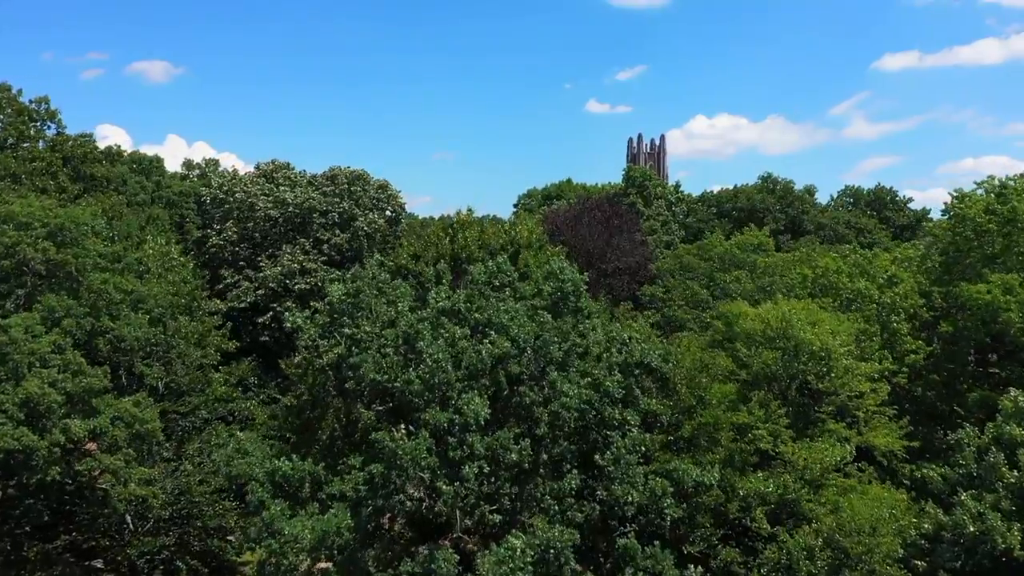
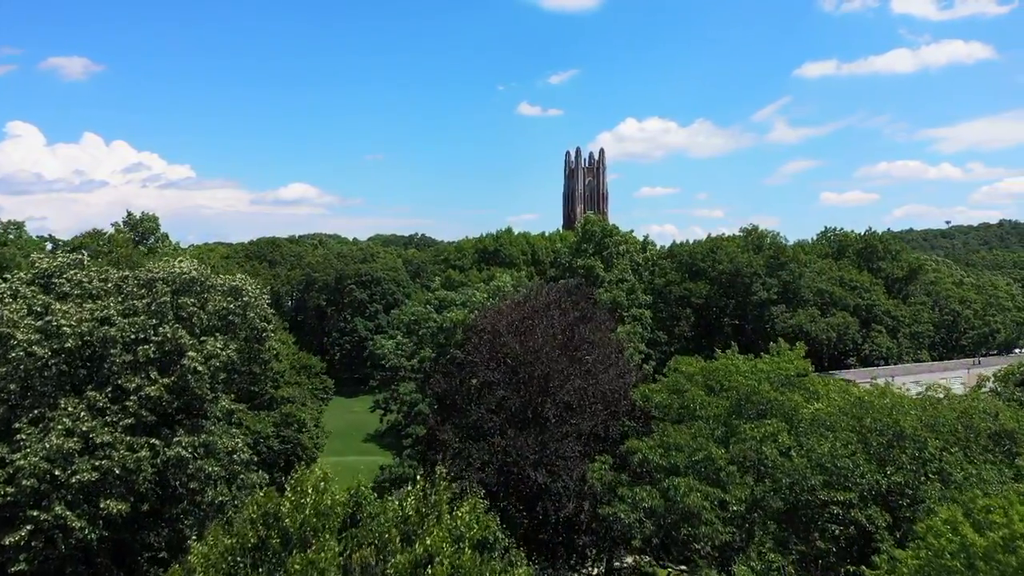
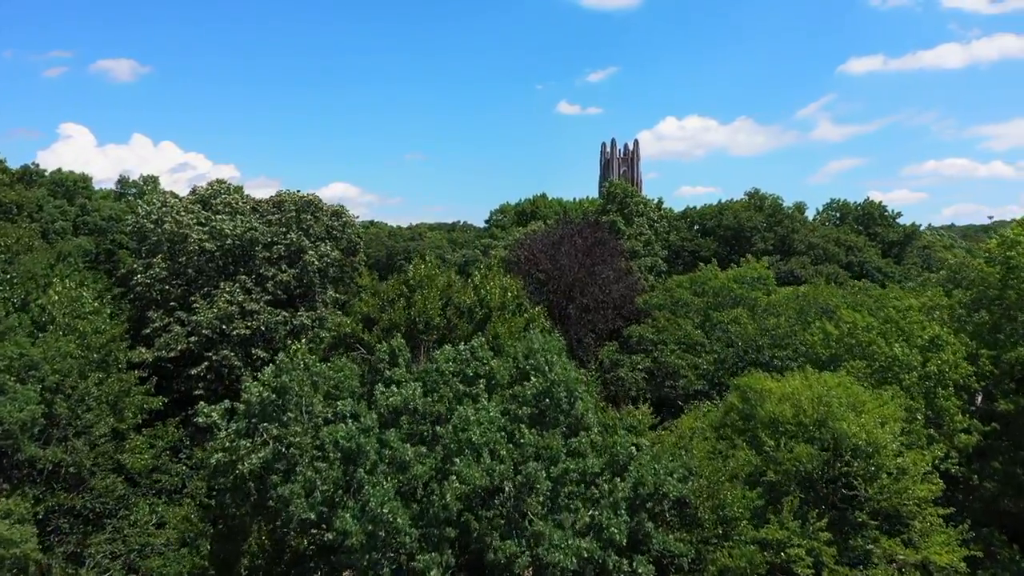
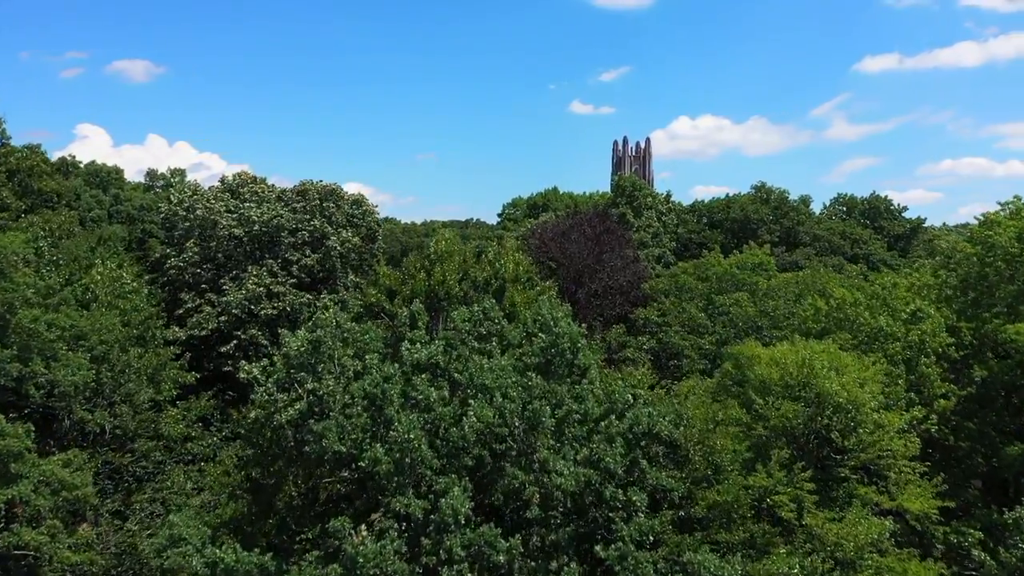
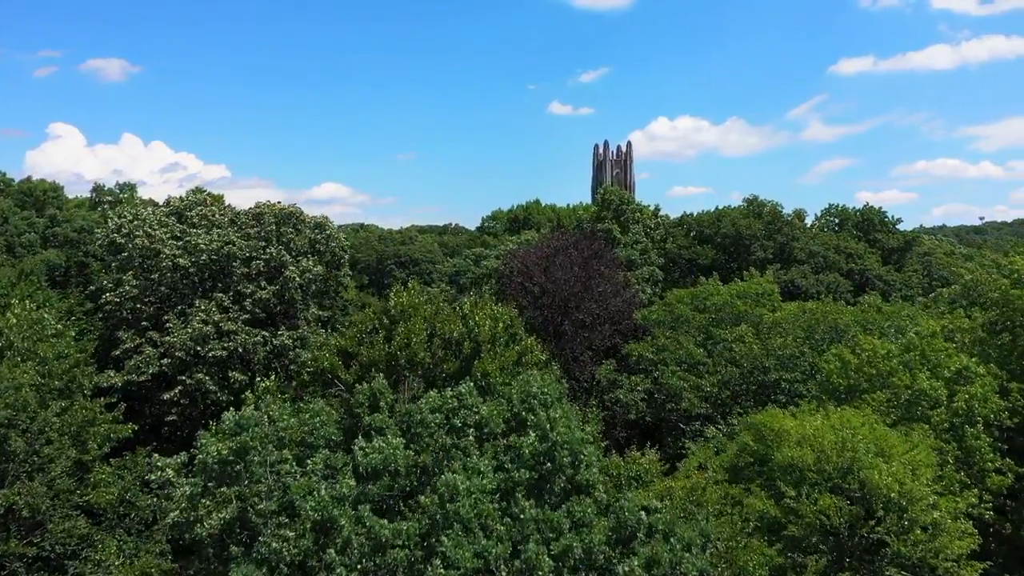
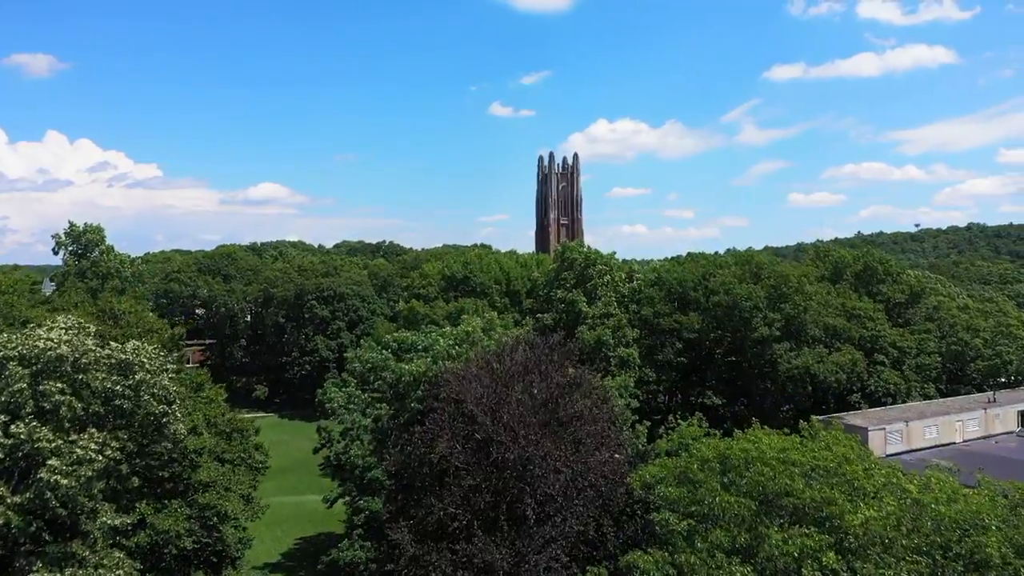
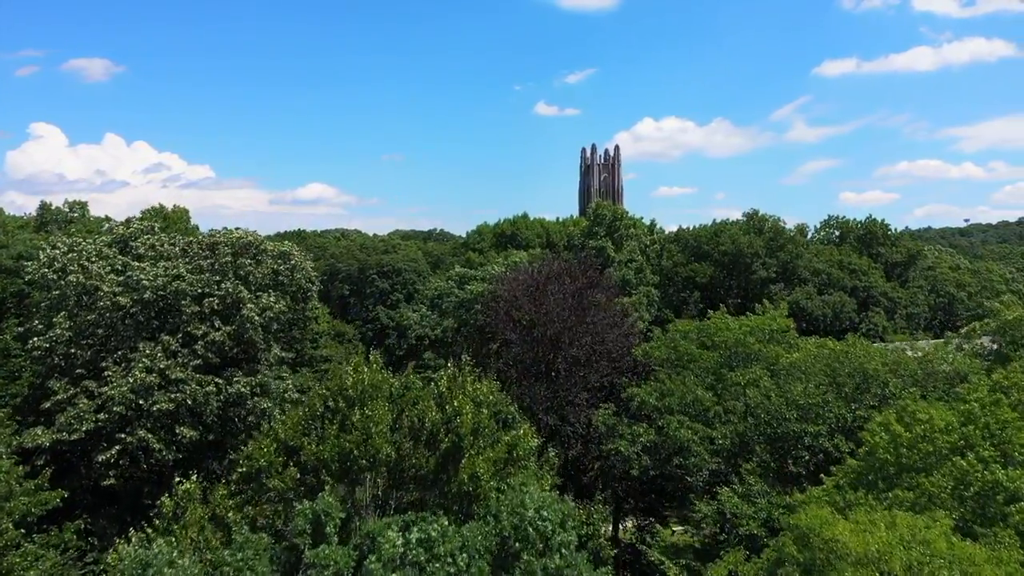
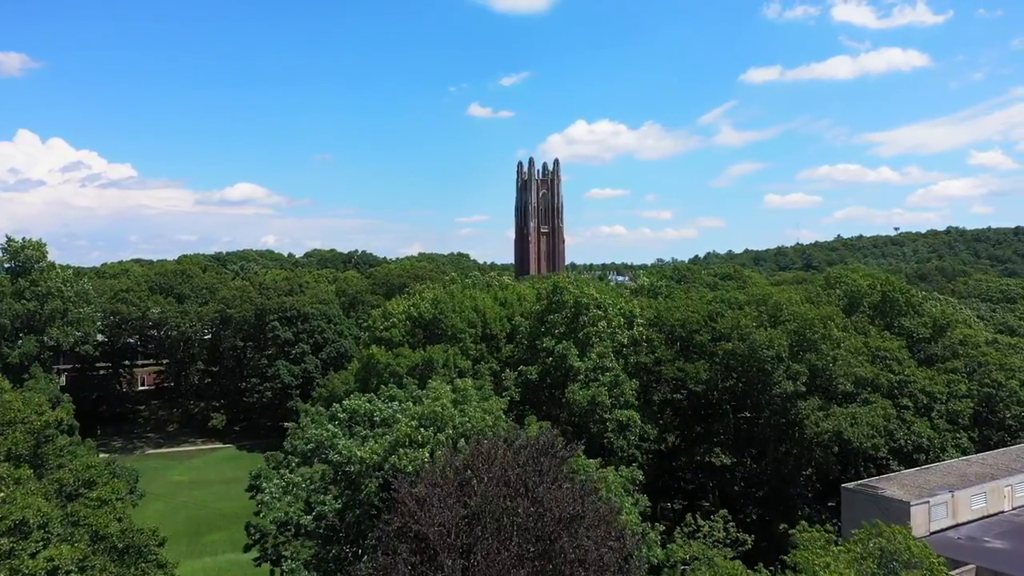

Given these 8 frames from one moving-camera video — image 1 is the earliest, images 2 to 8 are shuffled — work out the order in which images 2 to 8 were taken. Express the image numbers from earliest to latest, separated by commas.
4, 3, 5, 7, 2, 6, 8
